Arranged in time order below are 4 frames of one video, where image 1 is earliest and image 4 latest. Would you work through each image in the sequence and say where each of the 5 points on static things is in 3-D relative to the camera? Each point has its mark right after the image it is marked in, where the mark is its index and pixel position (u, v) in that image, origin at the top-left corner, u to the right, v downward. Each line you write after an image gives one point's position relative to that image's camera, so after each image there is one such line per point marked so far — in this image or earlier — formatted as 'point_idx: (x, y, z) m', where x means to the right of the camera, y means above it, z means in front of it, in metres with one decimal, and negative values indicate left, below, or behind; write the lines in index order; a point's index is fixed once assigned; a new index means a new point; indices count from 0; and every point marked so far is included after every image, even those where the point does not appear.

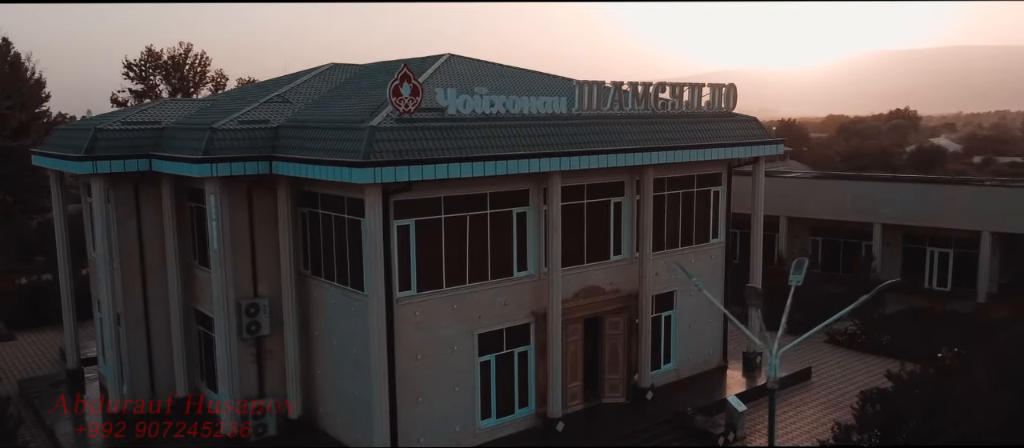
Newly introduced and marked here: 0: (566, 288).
0: (+1.3, -1.5, +17.6) m
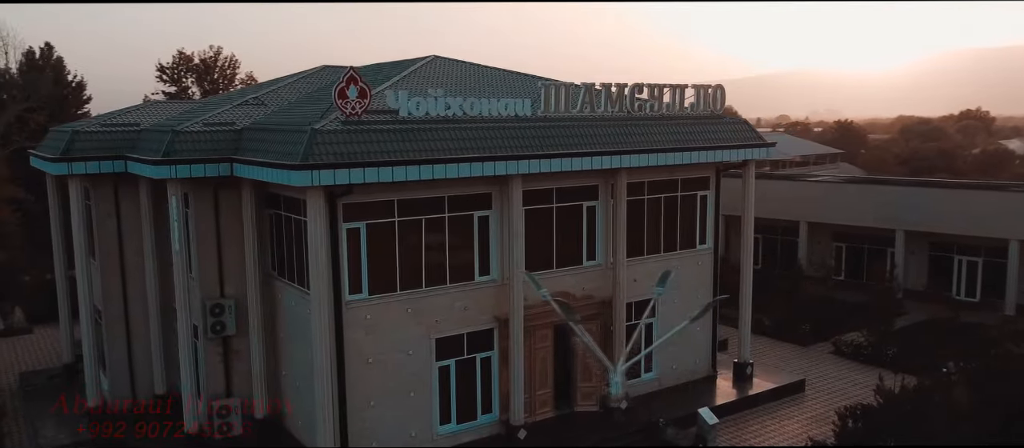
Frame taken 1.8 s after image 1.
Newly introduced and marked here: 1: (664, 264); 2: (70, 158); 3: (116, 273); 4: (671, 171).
0: (+0.5, -1.6, +17.2) m
1: (+4.2, -1.1, +19.9) m
2: (-10.4, +1.6, +17.1) m
3: (-10.2, -1.3, +18.7) m
4: (+4.3, +1.4, +19.6) m
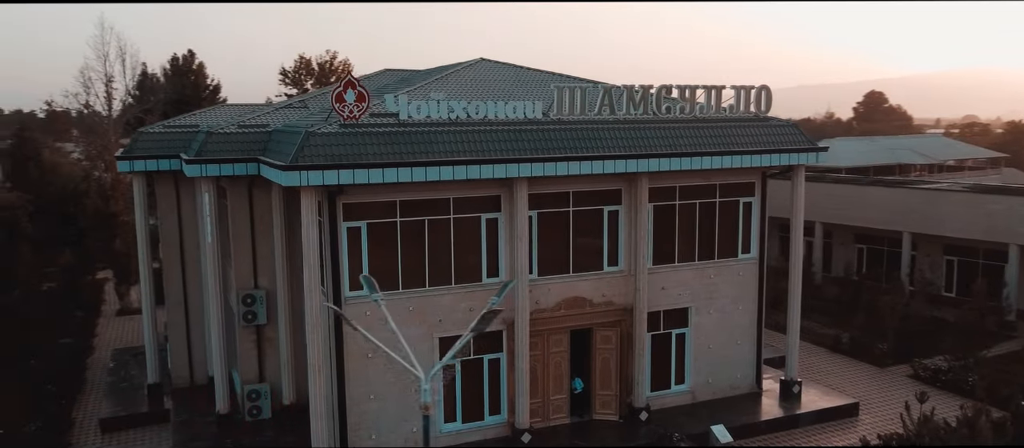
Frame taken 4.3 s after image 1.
0: (+0.8, -1.7, +17.1) m
1: (+4.9, -1.3, +19.0) m
2: (-9.9, +1.8, +18.8) m
3: (-9.5, -1.1, +20.4) m
4: (+5.0, +1.3, +18.8) m
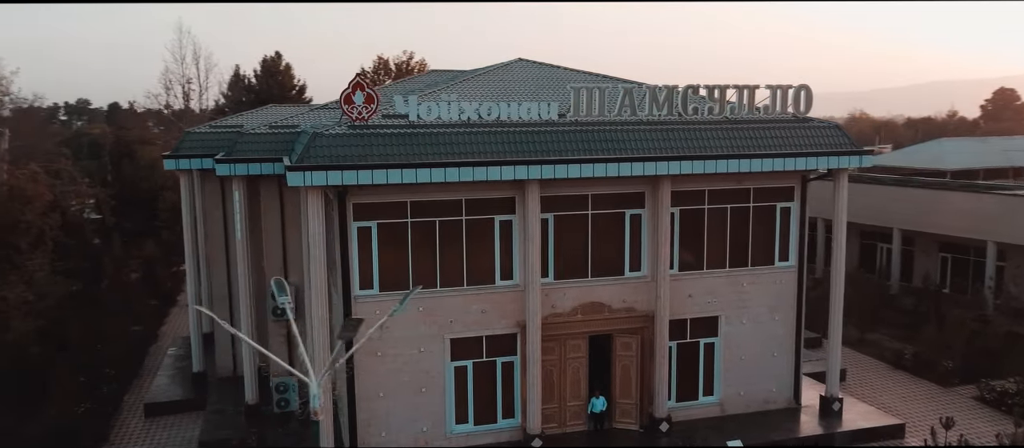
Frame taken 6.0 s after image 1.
0: (+1.2, -1.8, +16.8) m
1: (+5.5, -1.4, +18.3) m
2: (-9.1, +1.9, +19.8) m
3: (-8.6, -1.0, +21.4) m
4: (+5.6, +1.1, +18.0) m
